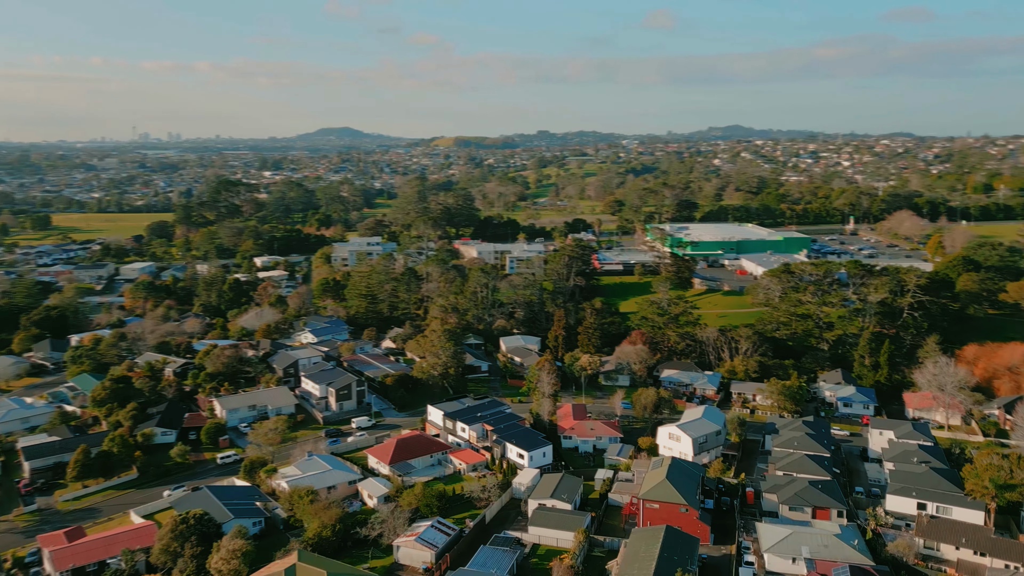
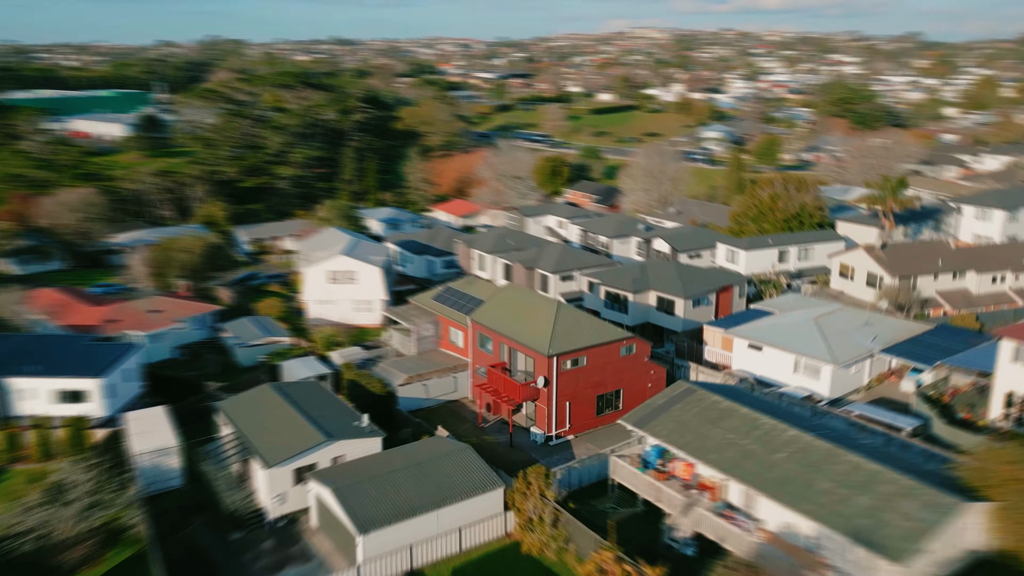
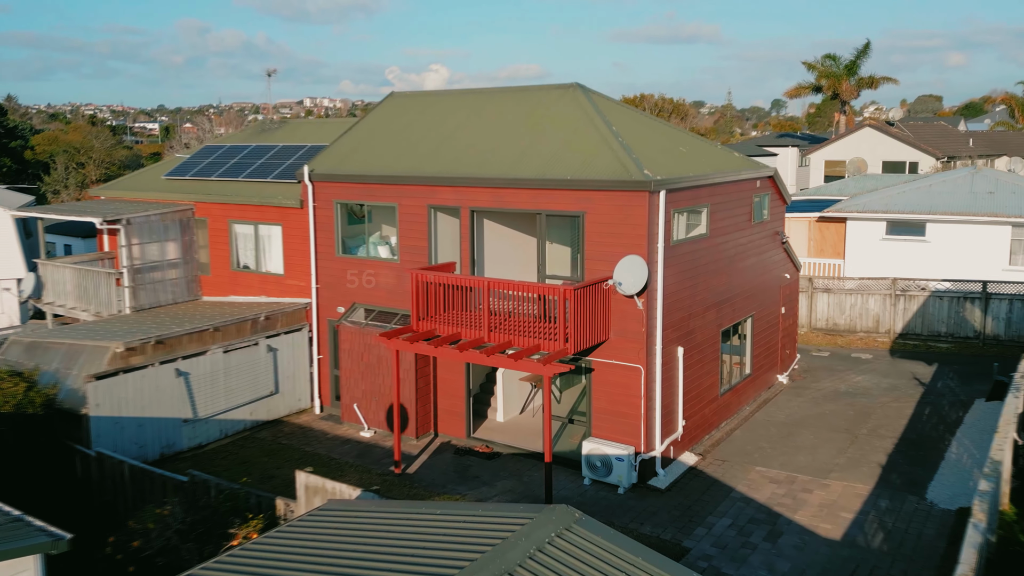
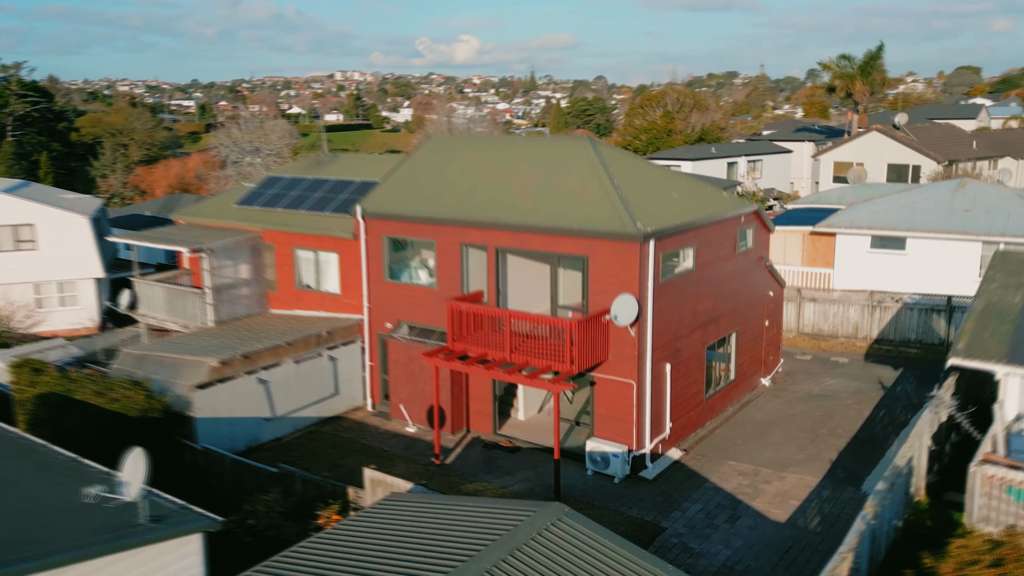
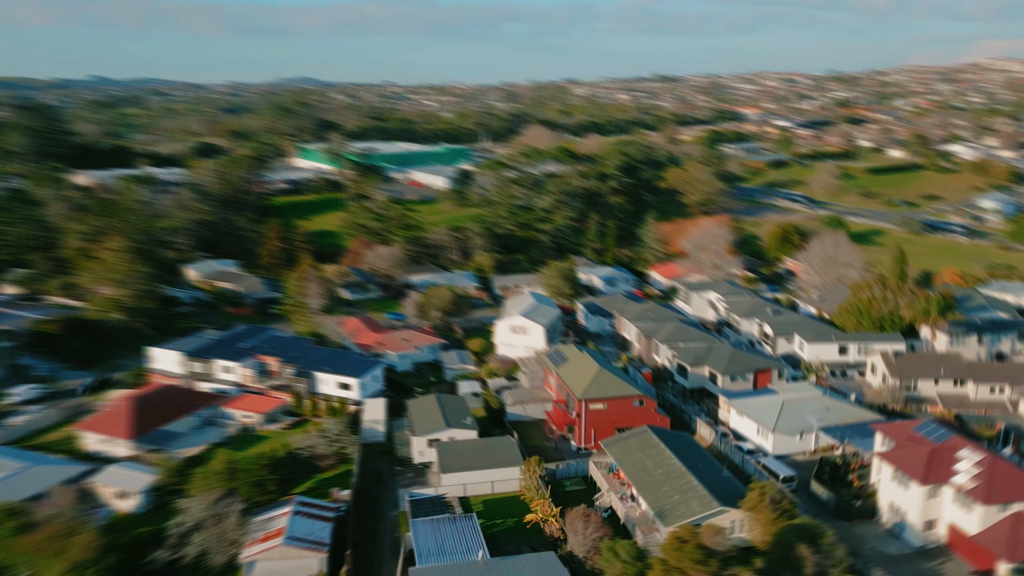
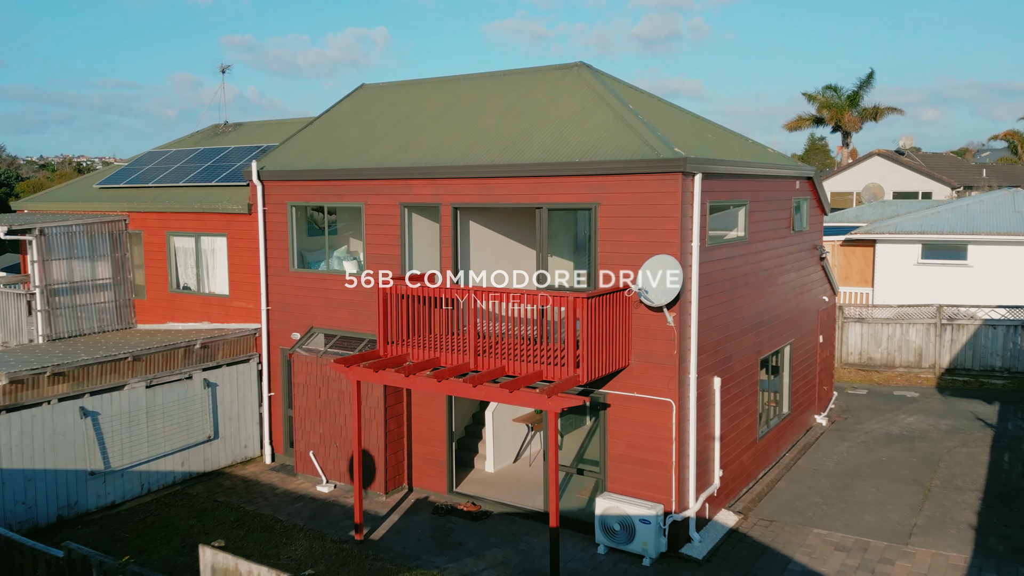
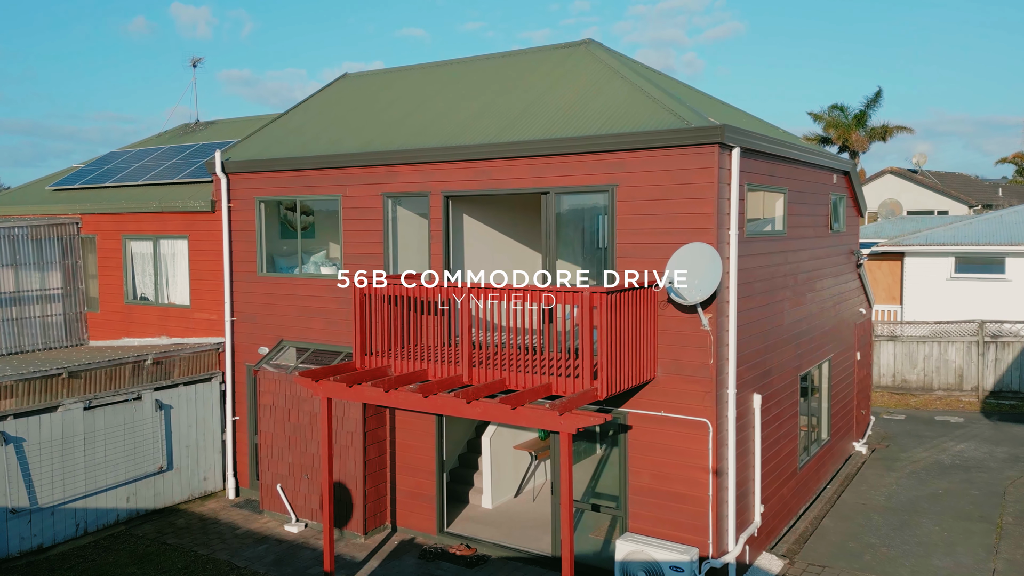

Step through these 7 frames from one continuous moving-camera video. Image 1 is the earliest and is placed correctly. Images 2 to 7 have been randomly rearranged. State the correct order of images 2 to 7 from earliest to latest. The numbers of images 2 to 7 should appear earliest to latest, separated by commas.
5, 2, 4, 3, 6, 7
